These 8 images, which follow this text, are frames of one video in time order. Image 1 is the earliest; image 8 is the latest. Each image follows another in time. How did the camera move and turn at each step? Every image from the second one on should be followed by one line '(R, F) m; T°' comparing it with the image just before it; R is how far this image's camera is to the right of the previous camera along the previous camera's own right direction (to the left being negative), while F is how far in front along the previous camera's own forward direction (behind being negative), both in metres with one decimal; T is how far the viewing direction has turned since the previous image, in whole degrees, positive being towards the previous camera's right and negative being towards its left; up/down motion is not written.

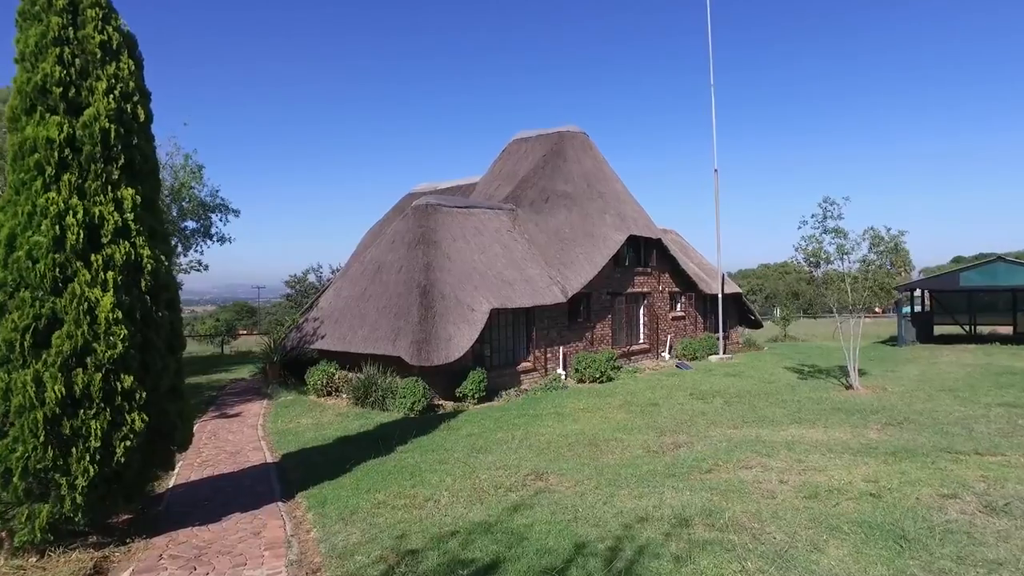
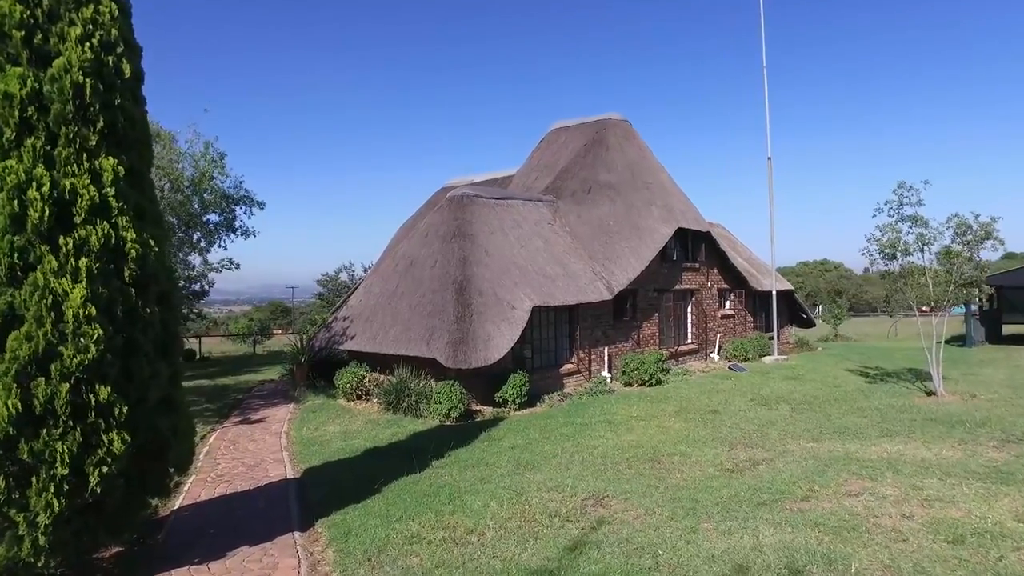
(-0.2, +1.1) m; -2°
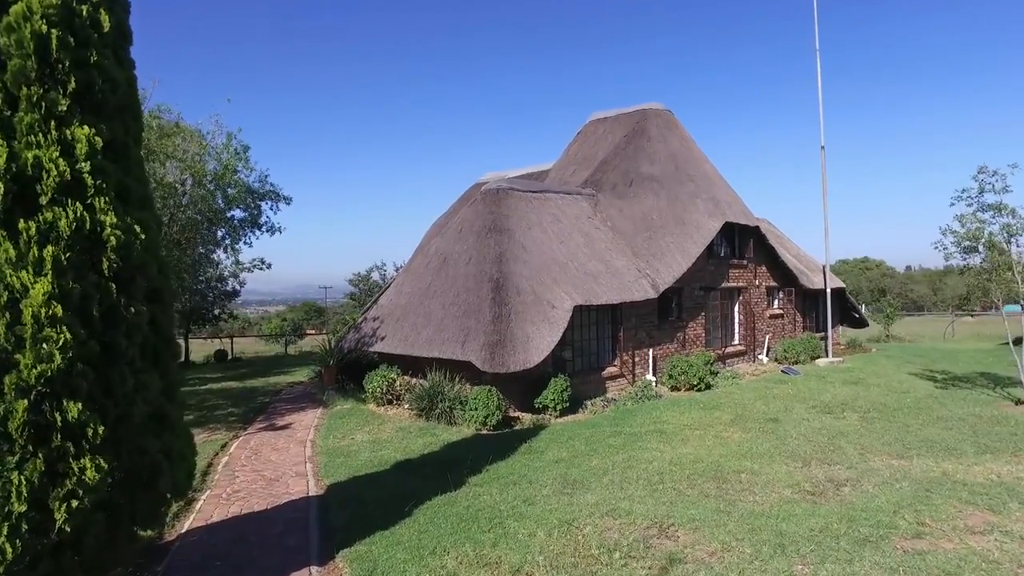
(-0.1, +0.9) m; -2°
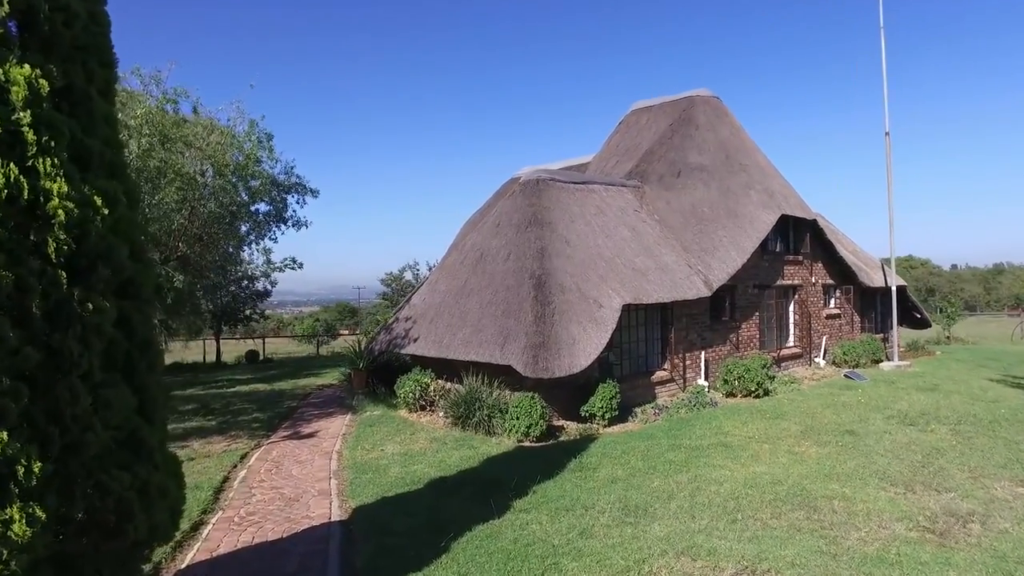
(-0.2, +1.0) m; -2°
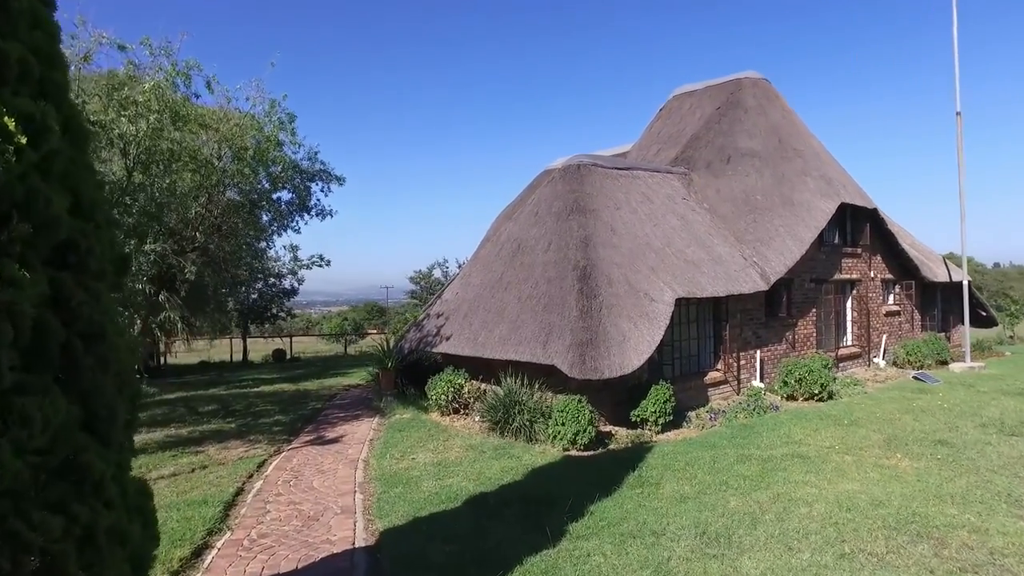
(-0.2, +1.1) m; -2°
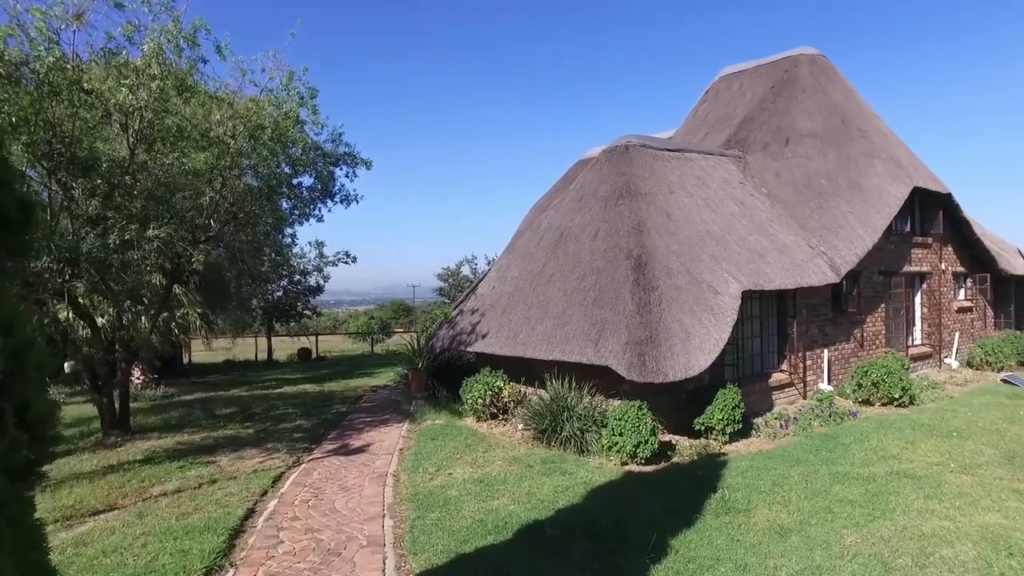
(-0.3, +1.2) m; -2°
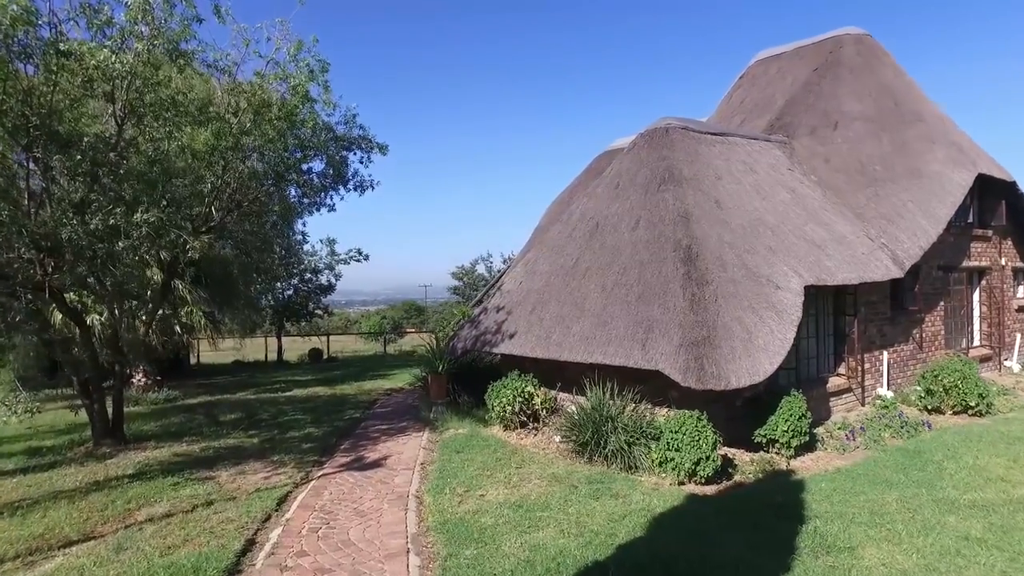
(-0.3, +1.1) m; -1°
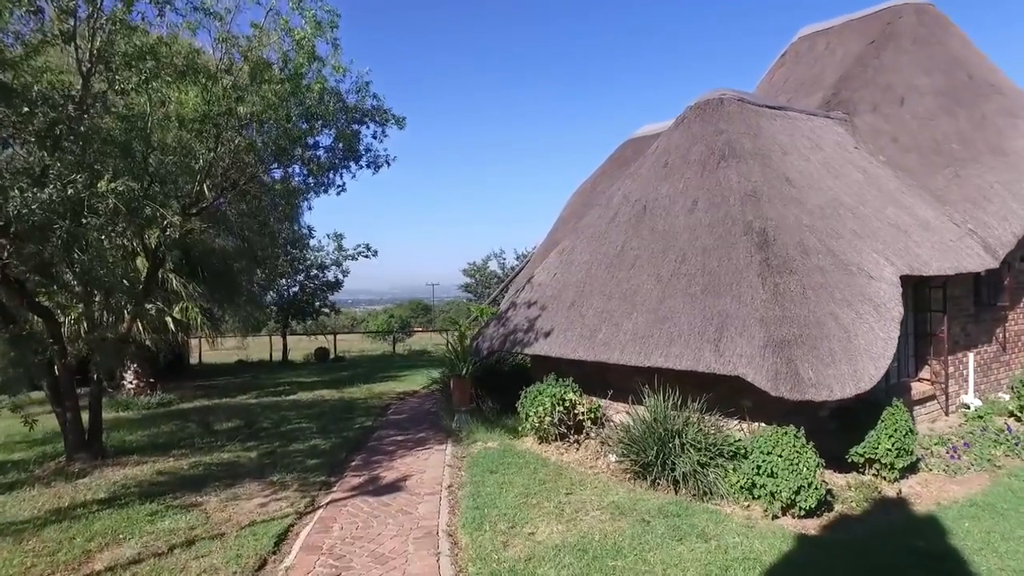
(-0.4, +1.4) m; 0°
